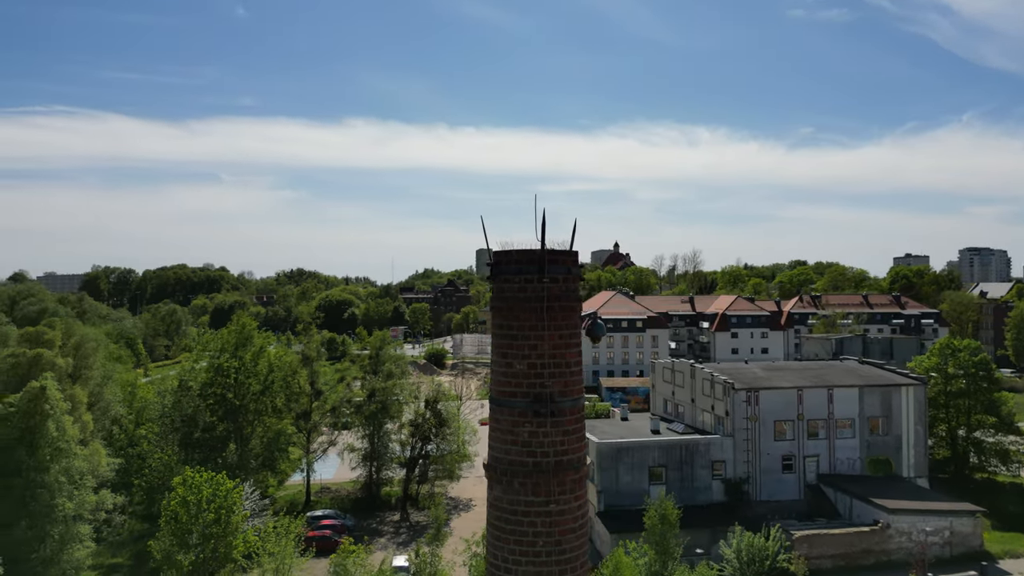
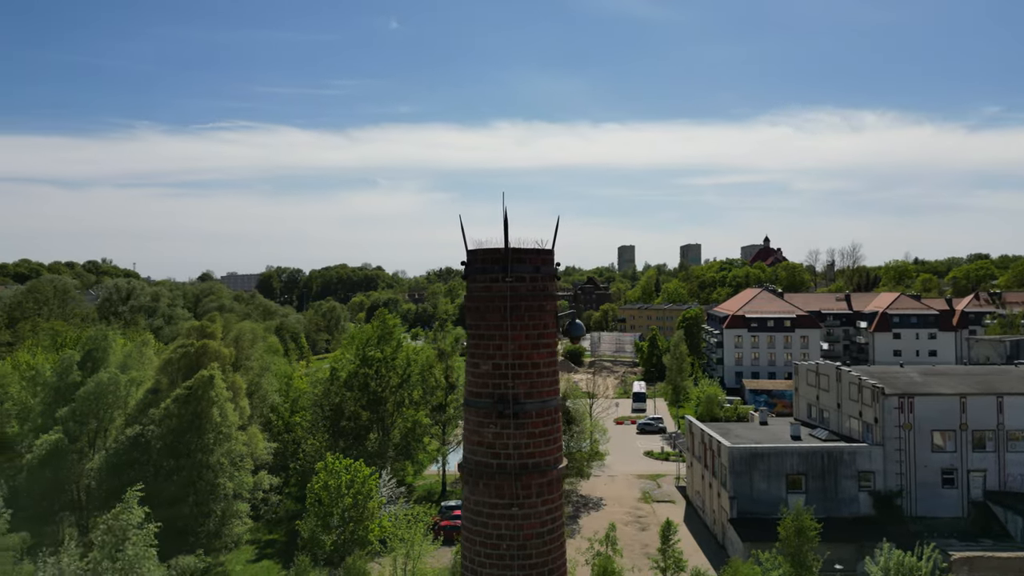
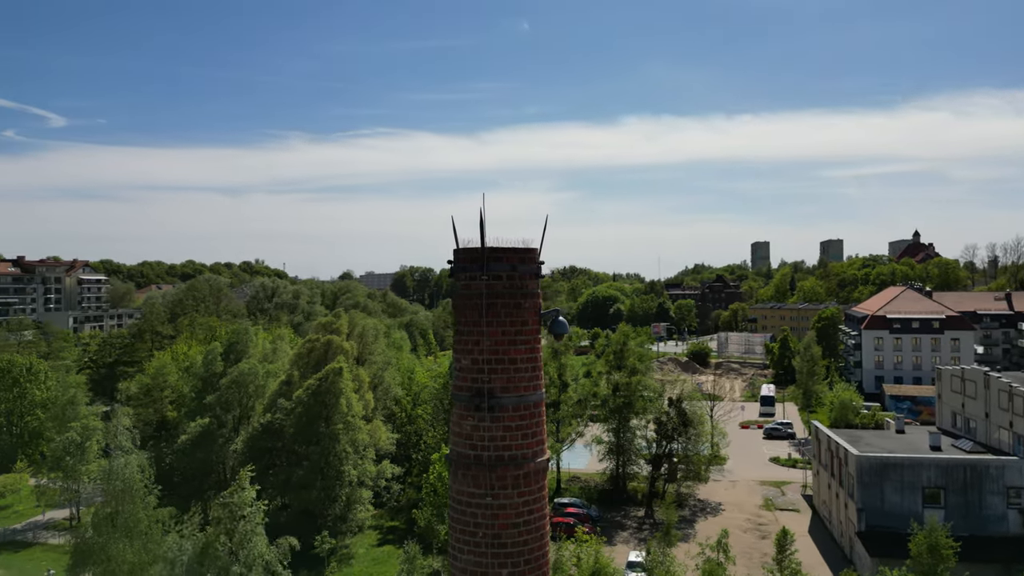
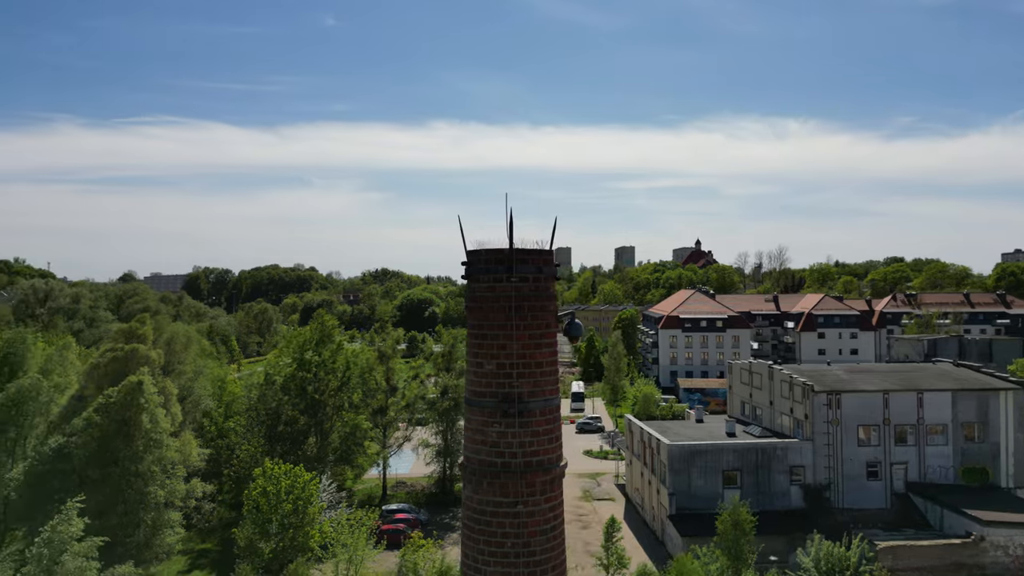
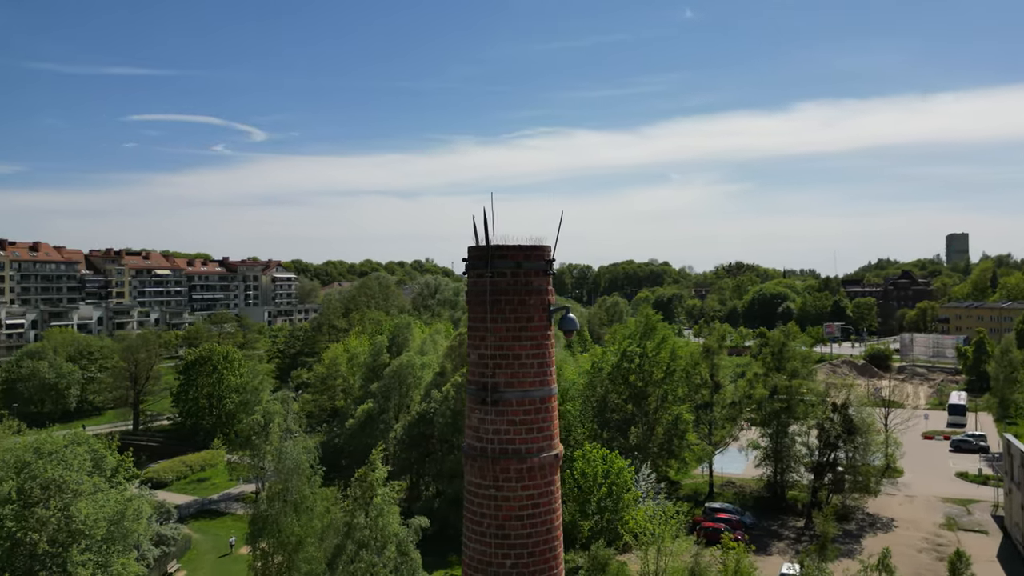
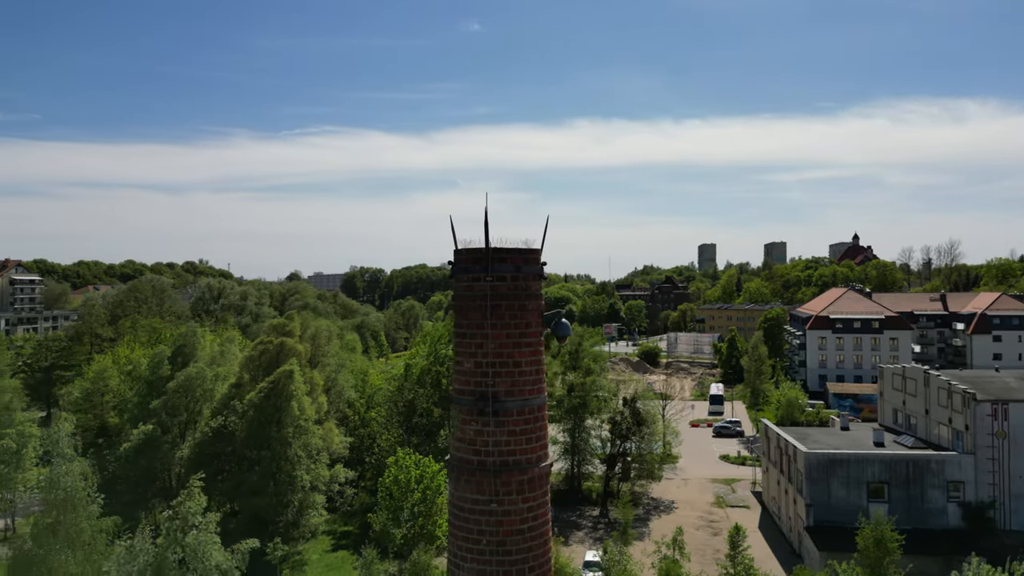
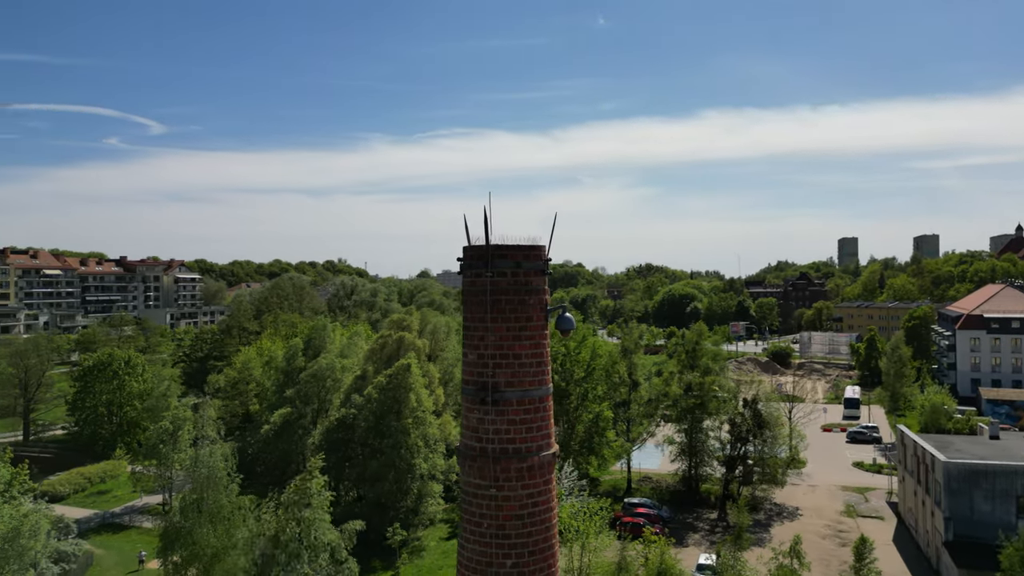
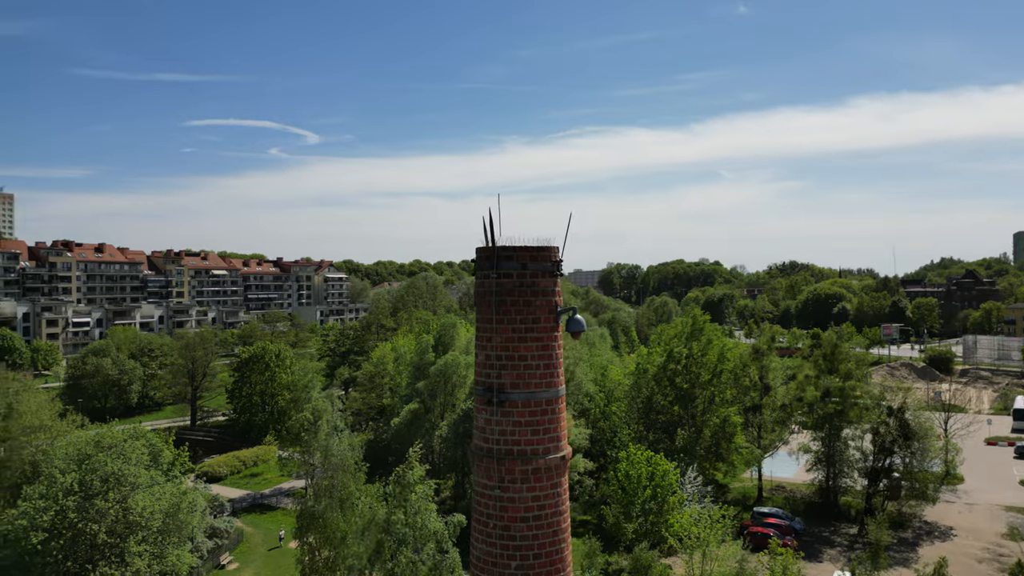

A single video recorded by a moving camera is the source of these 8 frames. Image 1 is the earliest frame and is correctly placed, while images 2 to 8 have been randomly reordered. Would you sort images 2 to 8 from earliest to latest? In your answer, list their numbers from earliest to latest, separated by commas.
4, 2, 6, 3, 7, 5, 8
